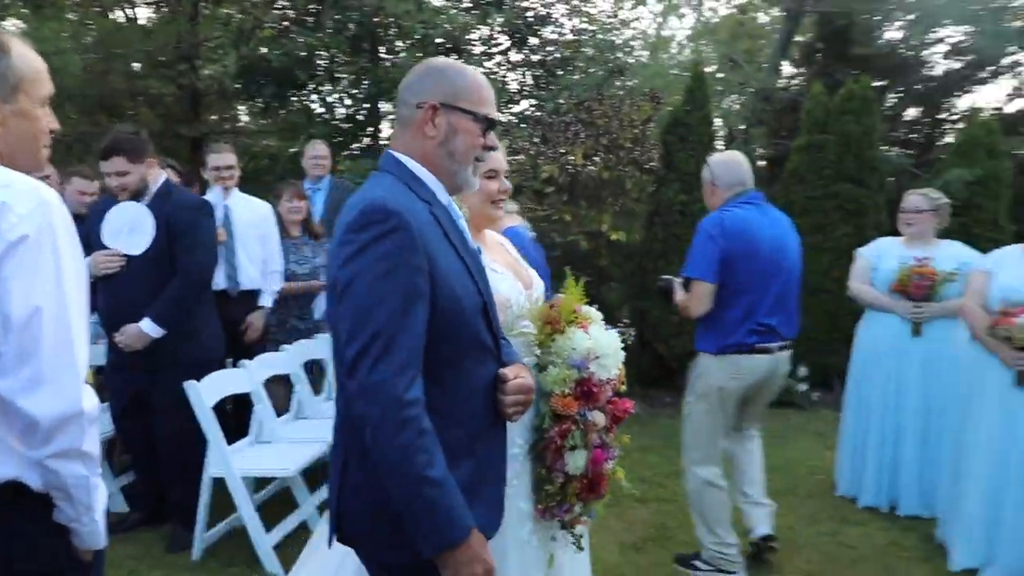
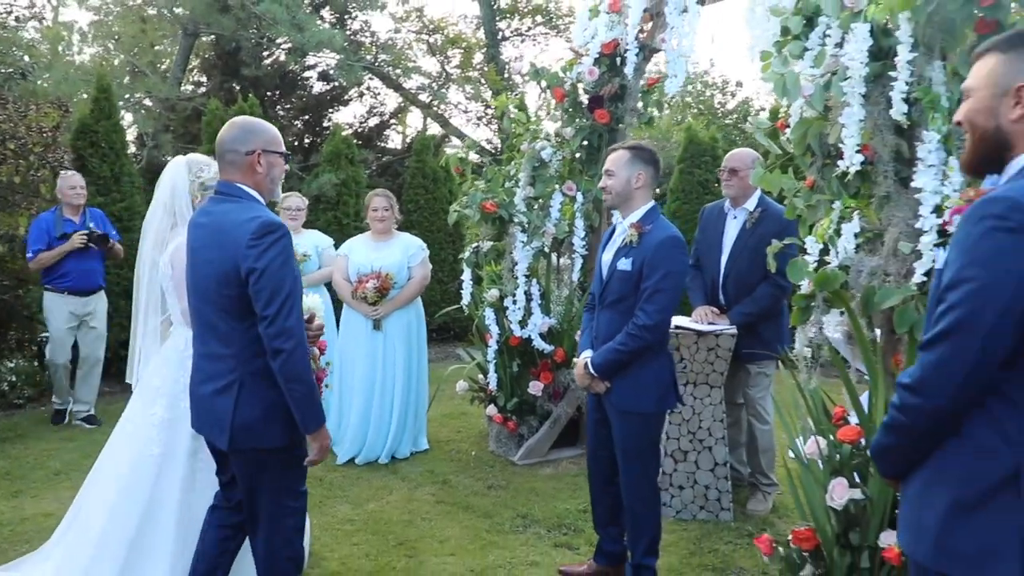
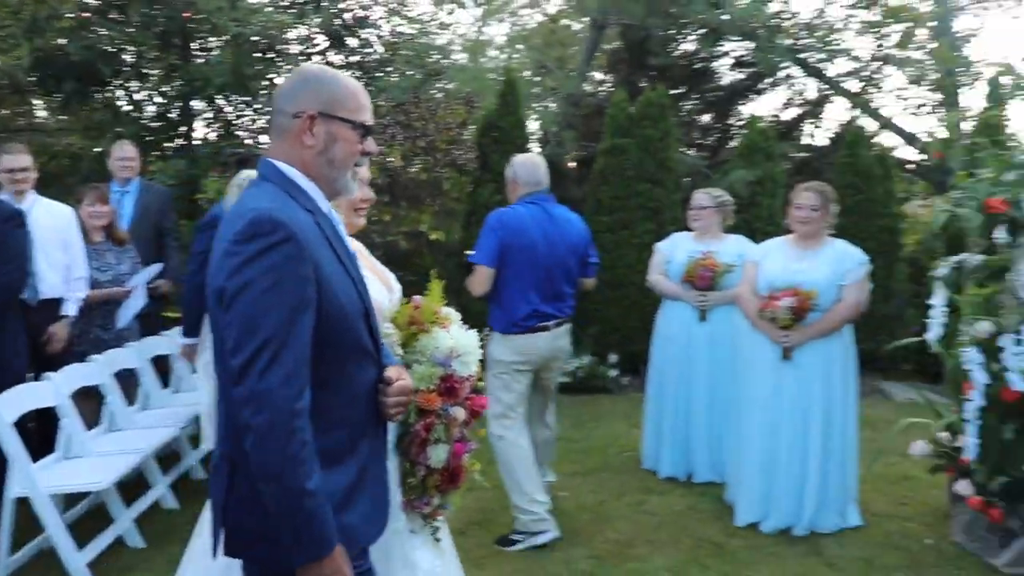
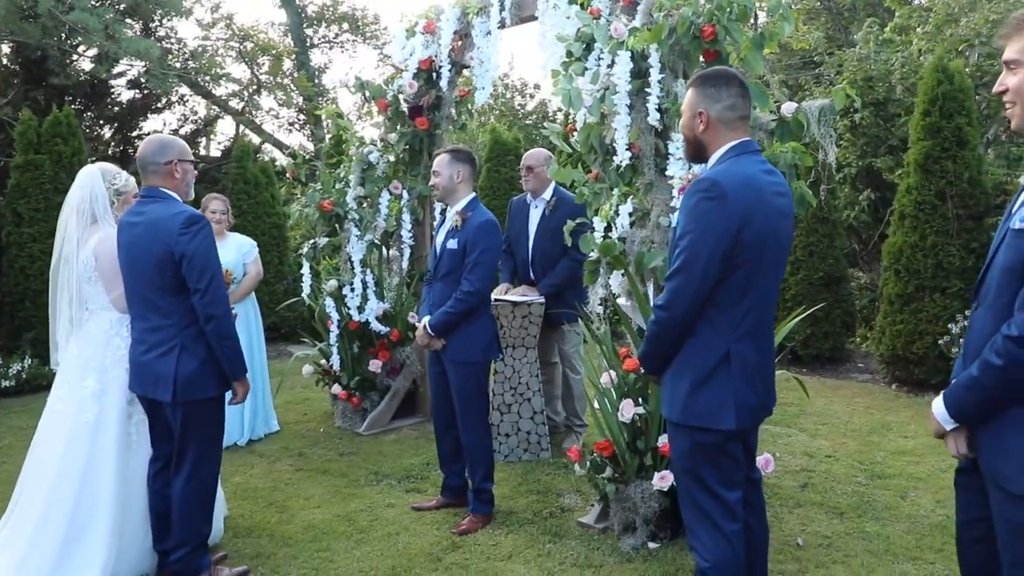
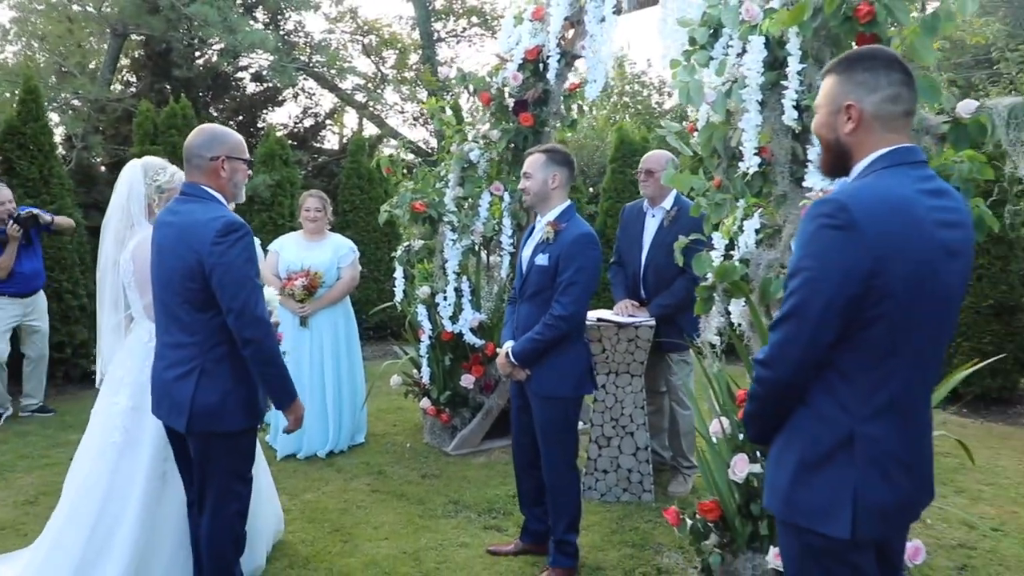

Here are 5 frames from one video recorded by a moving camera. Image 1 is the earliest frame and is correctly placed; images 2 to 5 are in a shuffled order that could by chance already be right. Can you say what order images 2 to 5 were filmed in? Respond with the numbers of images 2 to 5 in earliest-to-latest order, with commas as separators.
3, 2, 5, 4
